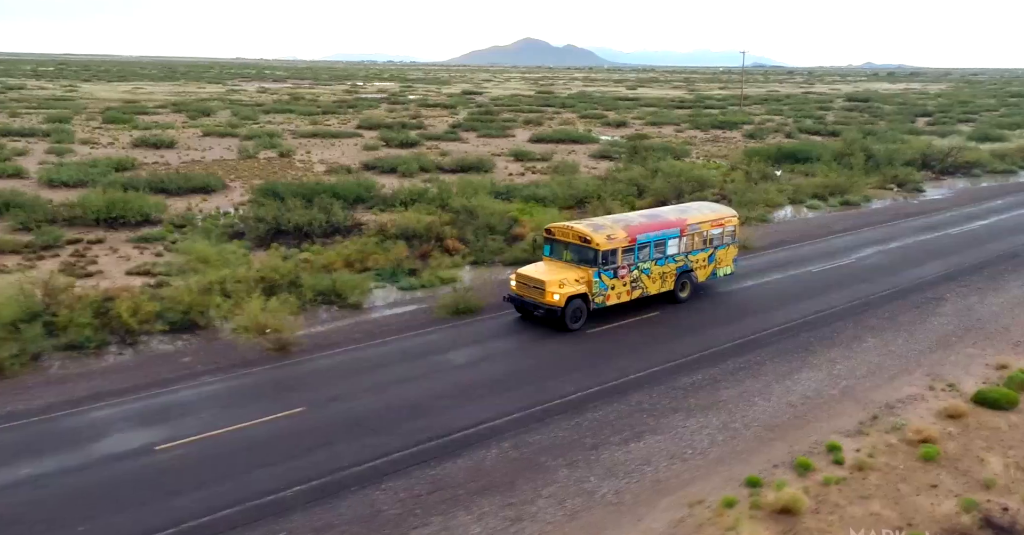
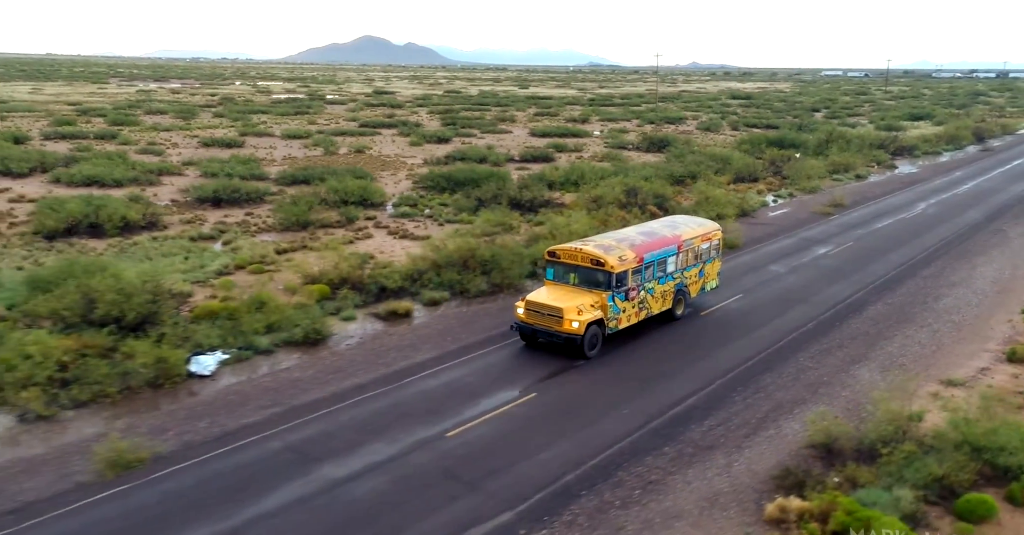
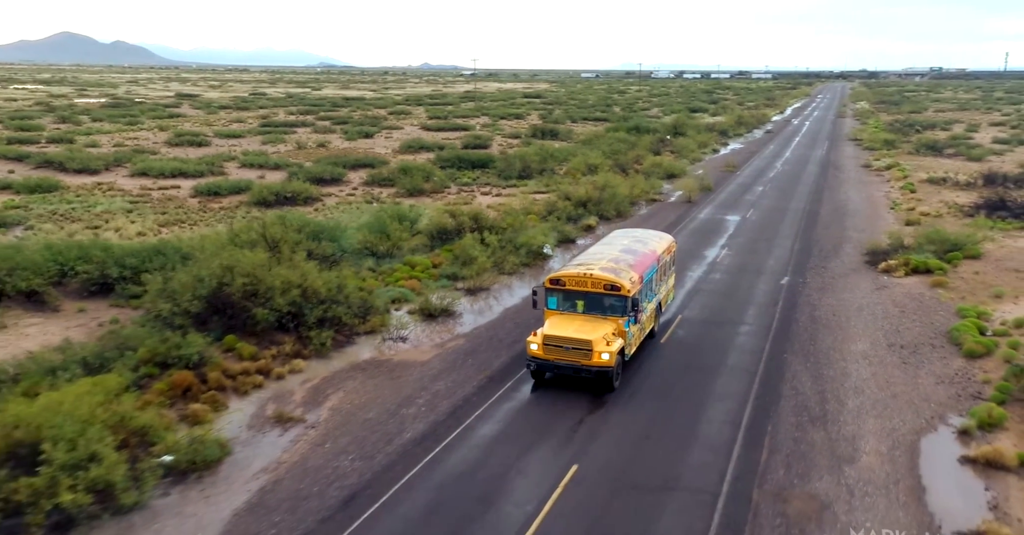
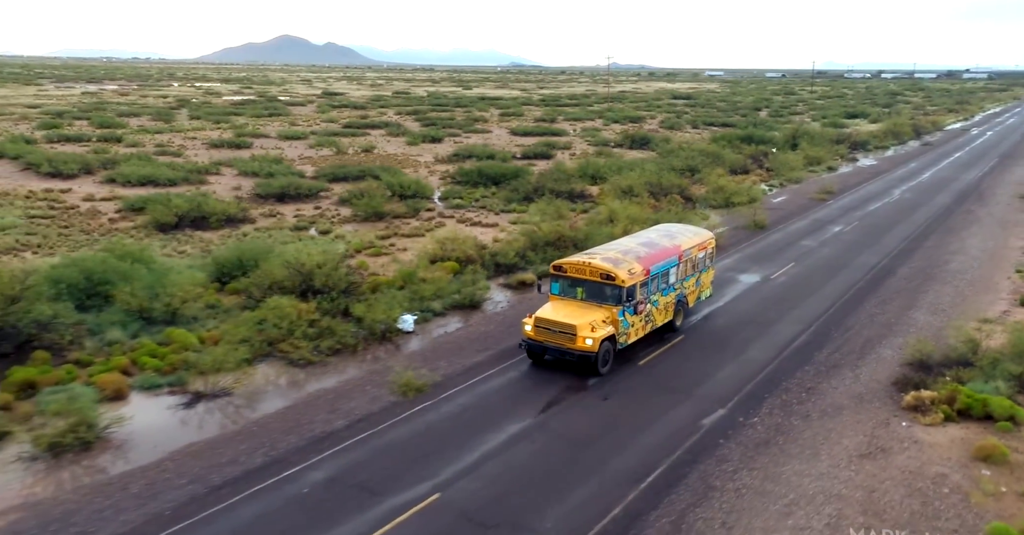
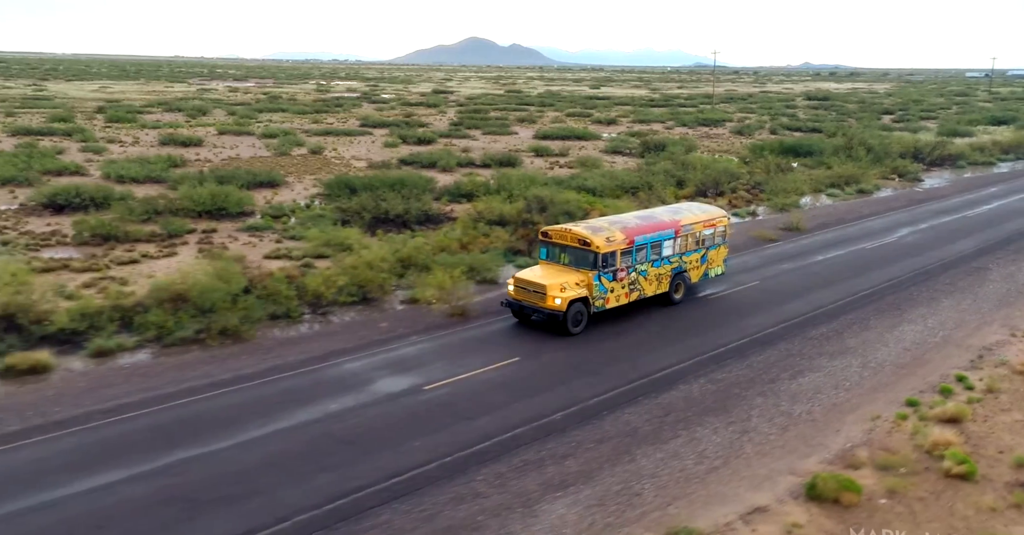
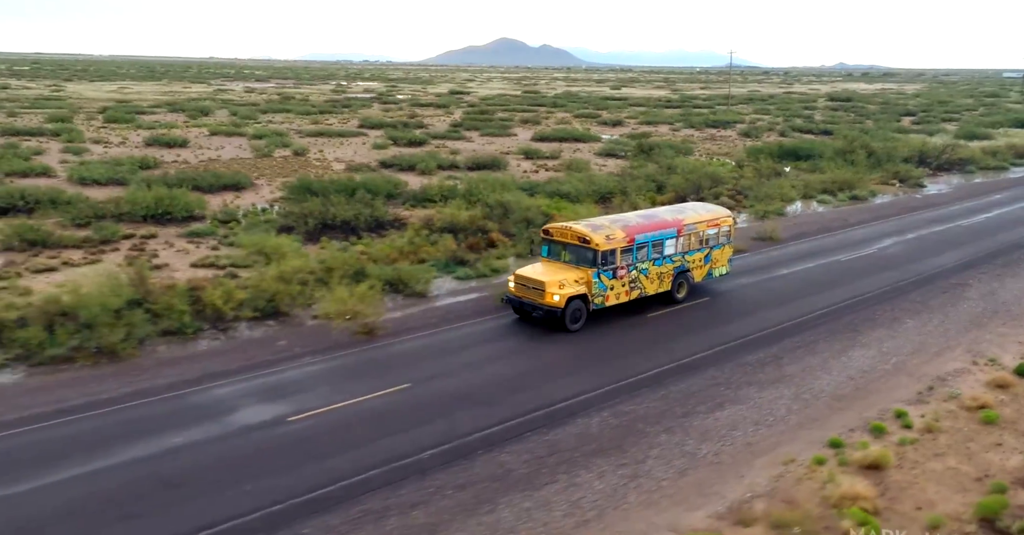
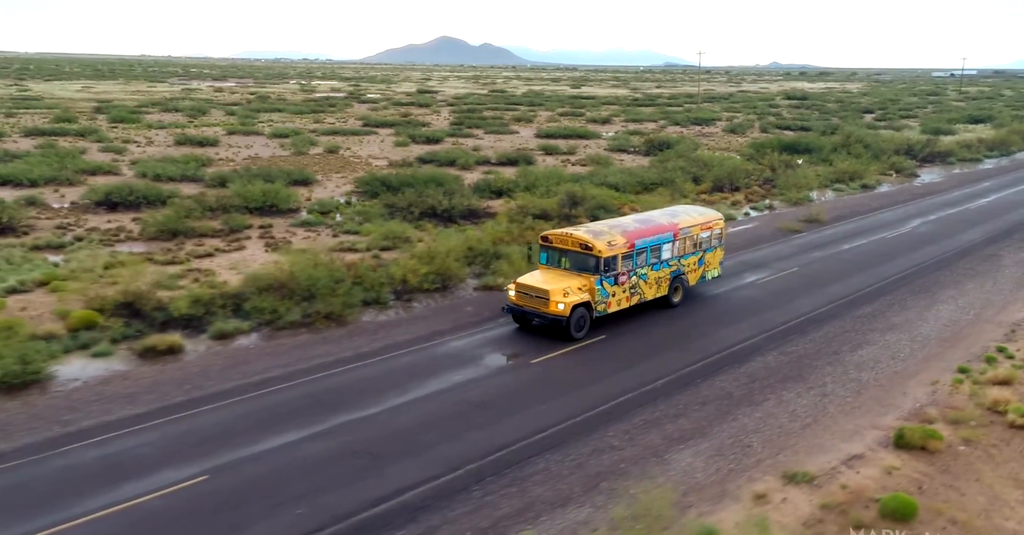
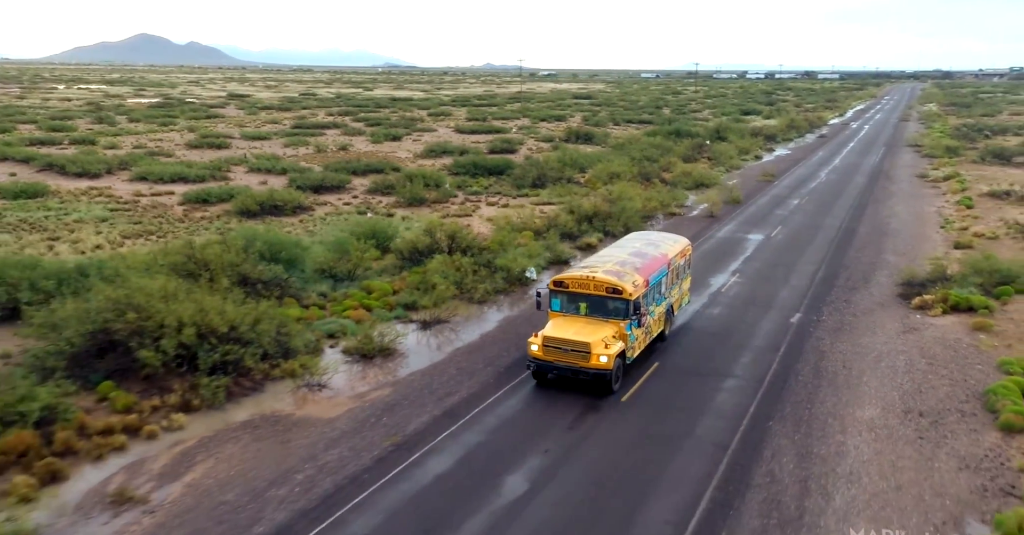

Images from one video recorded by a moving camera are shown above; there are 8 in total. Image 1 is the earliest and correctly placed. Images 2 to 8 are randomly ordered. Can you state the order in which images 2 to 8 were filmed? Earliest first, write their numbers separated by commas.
6, 5, 7, 2, 4, 8, 3
